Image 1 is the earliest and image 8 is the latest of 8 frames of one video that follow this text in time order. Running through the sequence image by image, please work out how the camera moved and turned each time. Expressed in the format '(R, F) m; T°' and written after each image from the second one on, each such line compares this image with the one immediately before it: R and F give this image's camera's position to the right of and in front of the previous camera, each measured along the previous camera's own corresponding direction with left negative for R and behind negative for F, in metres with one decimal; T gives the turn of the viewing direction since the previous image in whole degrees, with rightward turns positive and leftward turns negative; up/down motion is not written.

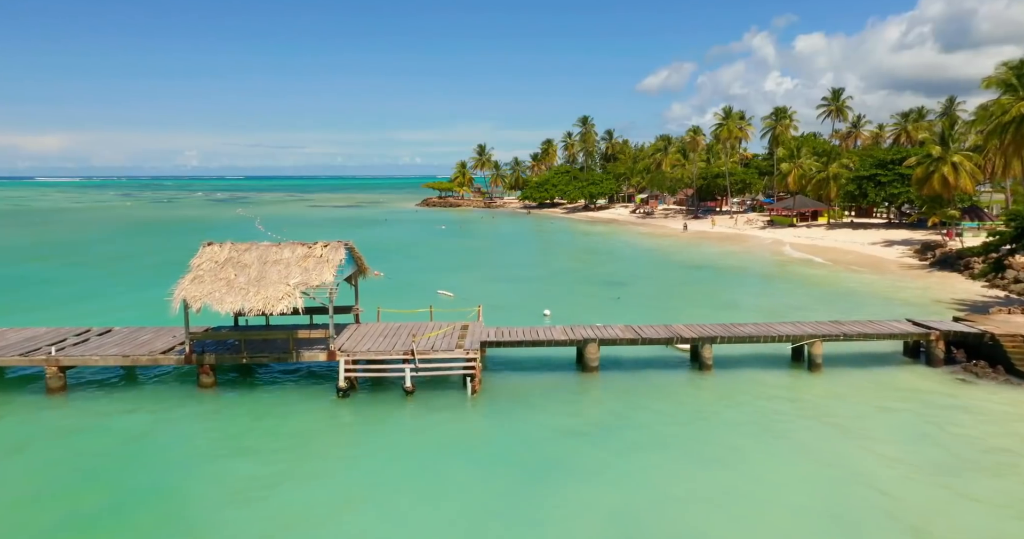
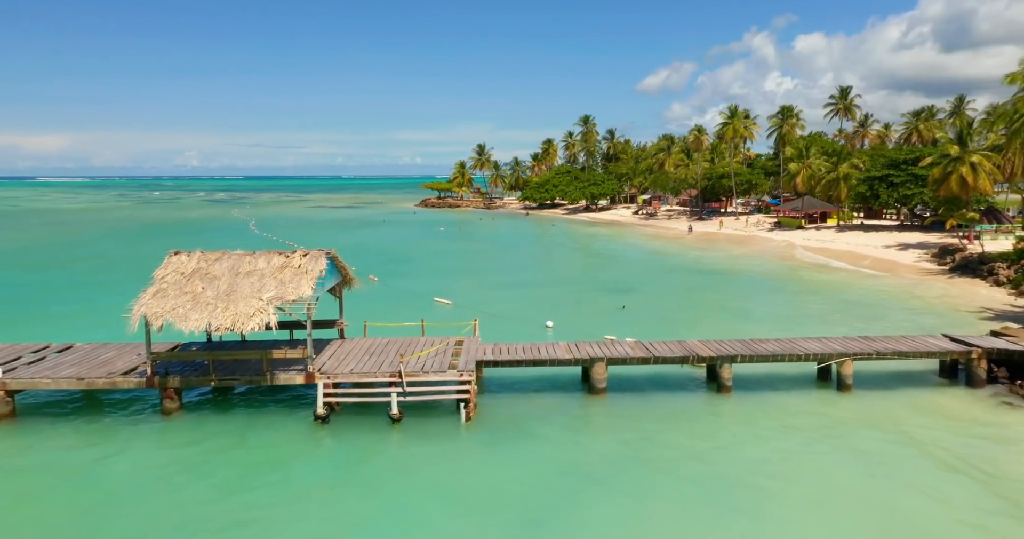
(0.0, +1.8) m; 0°
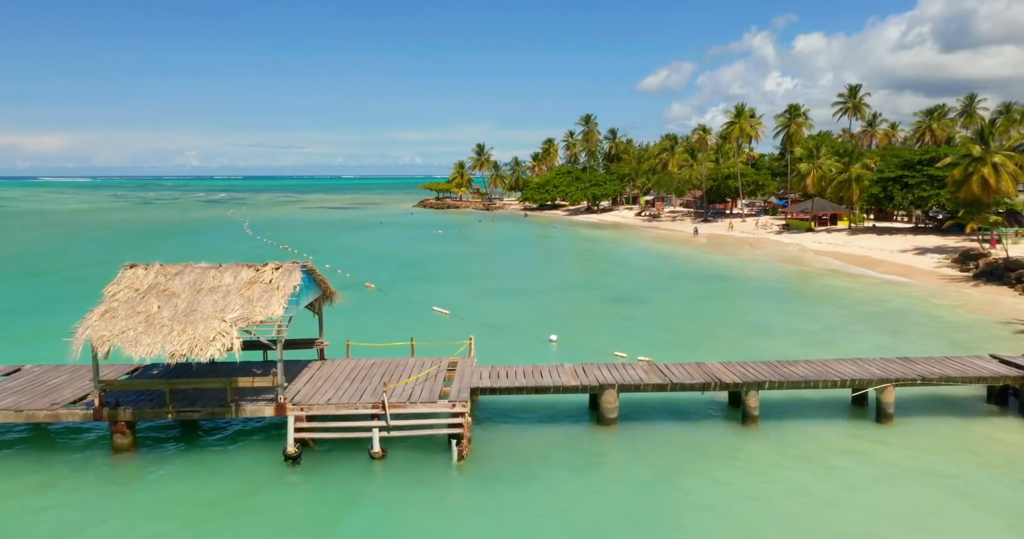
(0.0, +2.0) m; 0°
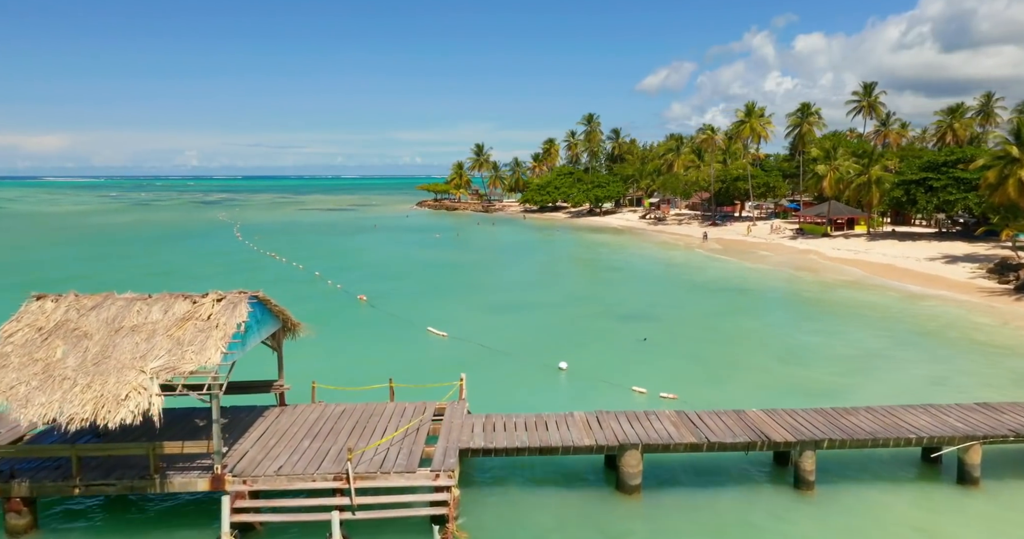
(0.0, +2.9) m; 0°
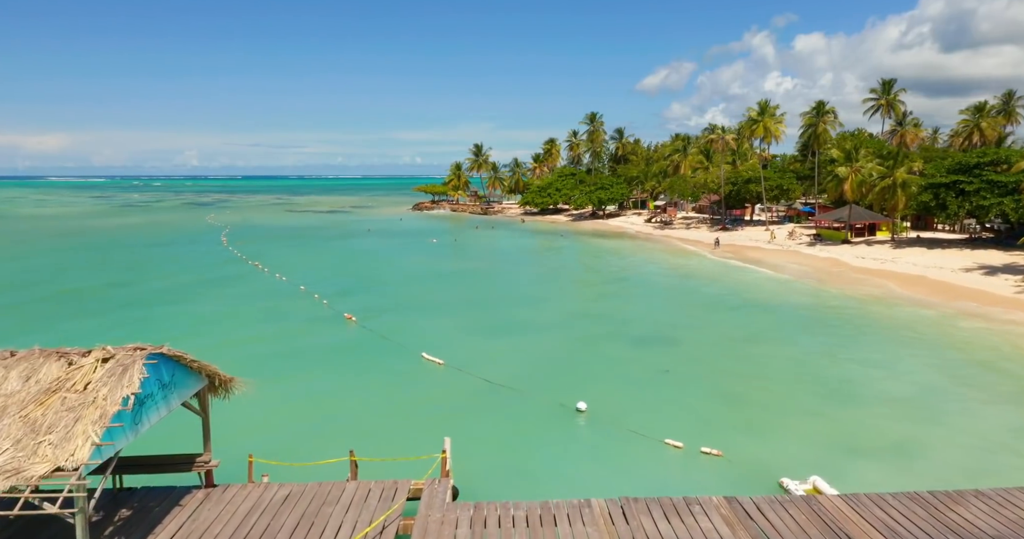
(0.0, +3.3) m; 0°
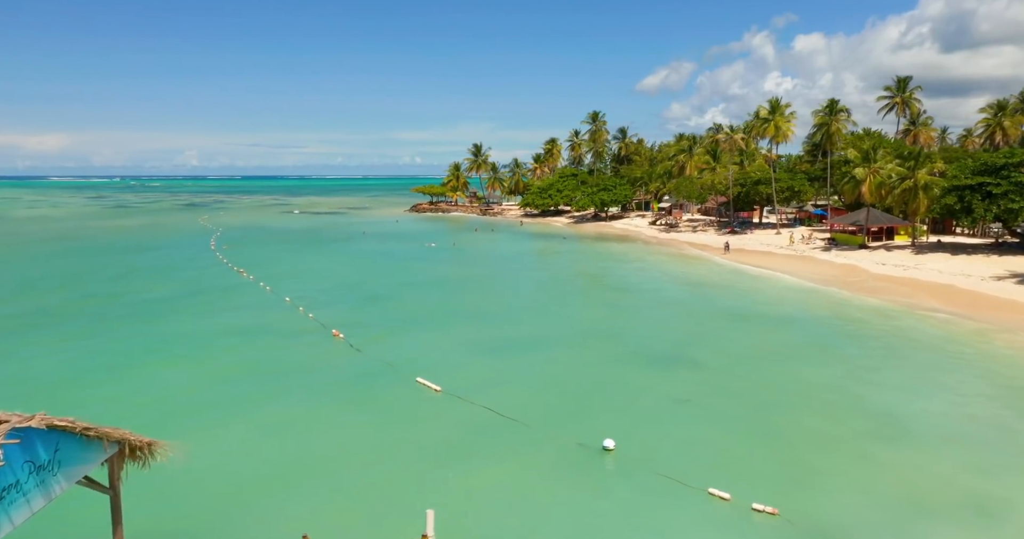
(0.0, +2.5) m; 0°
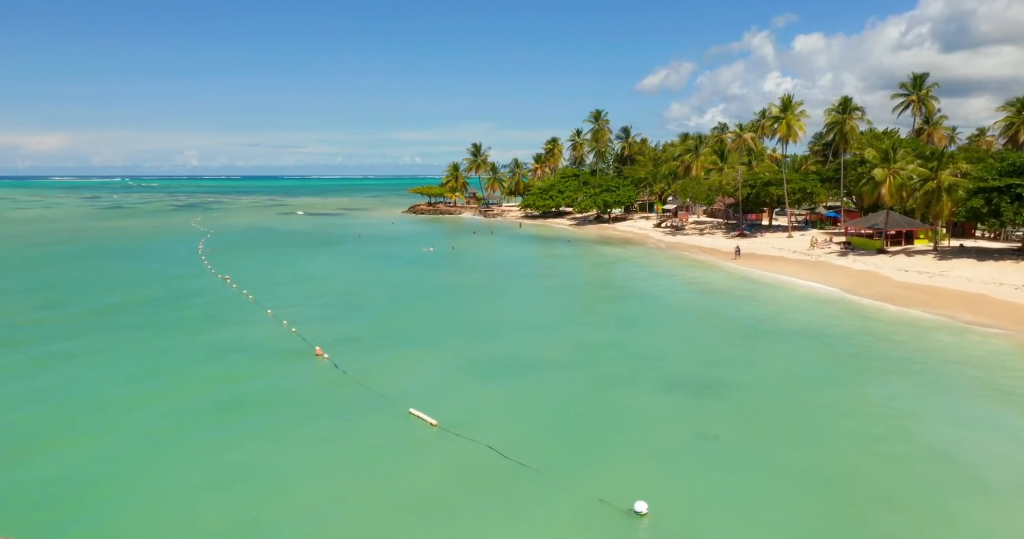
(0.0, +2.4) m; 0°
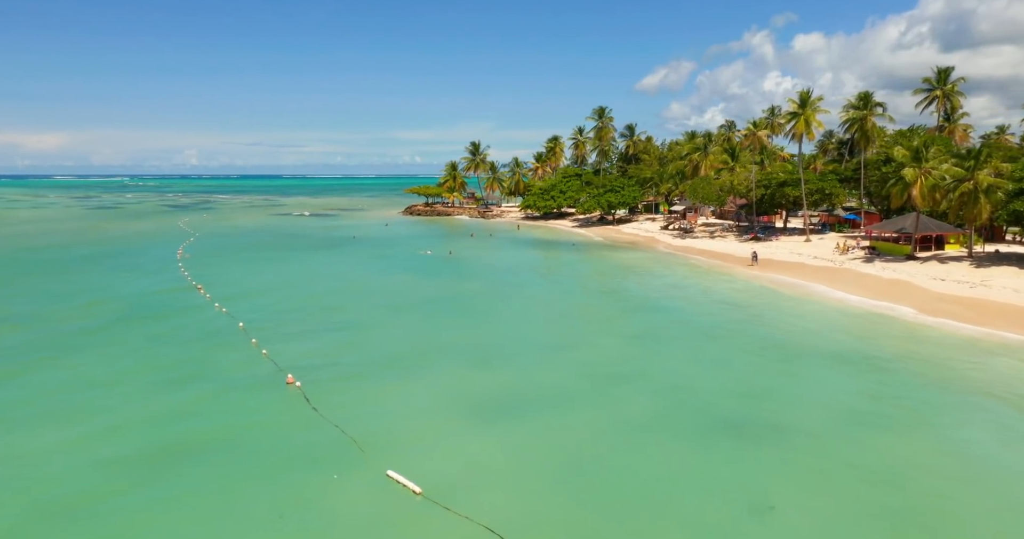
(0.0, +3.3) m; 0°
